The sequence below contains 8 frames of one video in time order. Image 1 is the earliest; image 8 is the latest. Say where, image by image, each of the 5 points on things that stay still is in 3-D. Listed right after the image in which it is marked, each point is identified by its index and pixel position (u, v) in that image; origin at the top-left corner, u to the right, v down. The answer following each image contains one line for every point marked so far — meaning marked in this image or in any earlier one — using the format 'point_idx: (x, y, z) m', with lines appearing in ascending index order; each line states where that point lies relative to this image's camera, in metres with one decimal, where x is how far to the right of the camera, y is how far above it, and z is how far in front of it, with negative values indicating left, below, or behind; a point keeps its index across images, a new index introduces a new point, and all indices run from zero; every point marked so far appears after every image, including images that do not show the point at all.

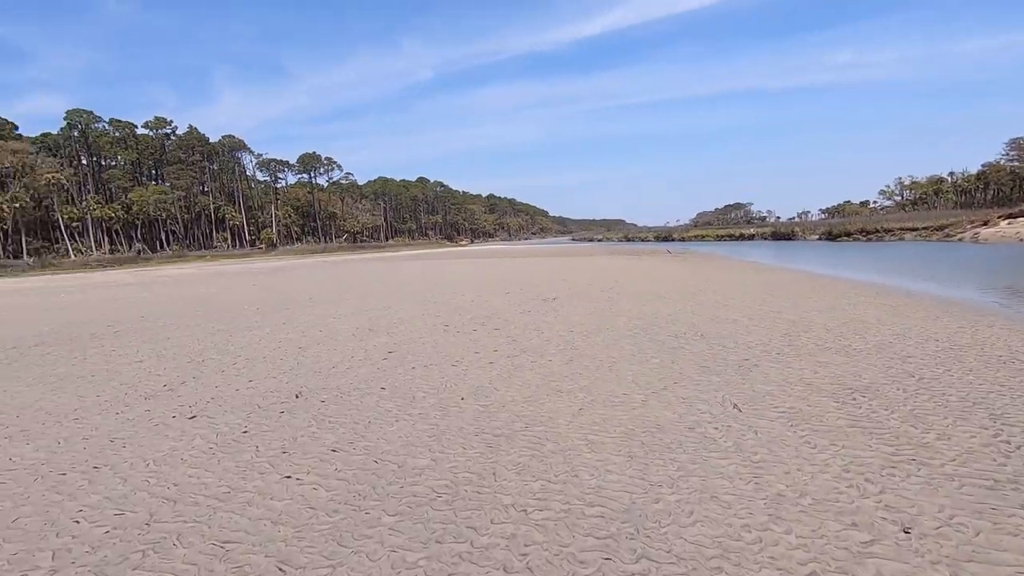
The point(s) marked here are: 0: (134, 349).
0: (-8.2, -1.3, +11.7) m
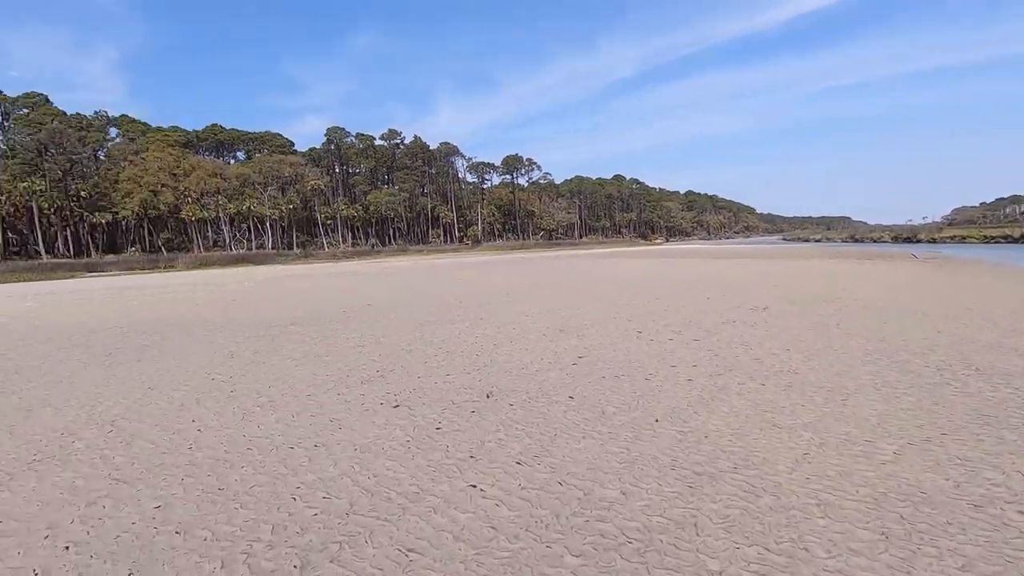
0: (-3.8, -1.1, +13.3) m
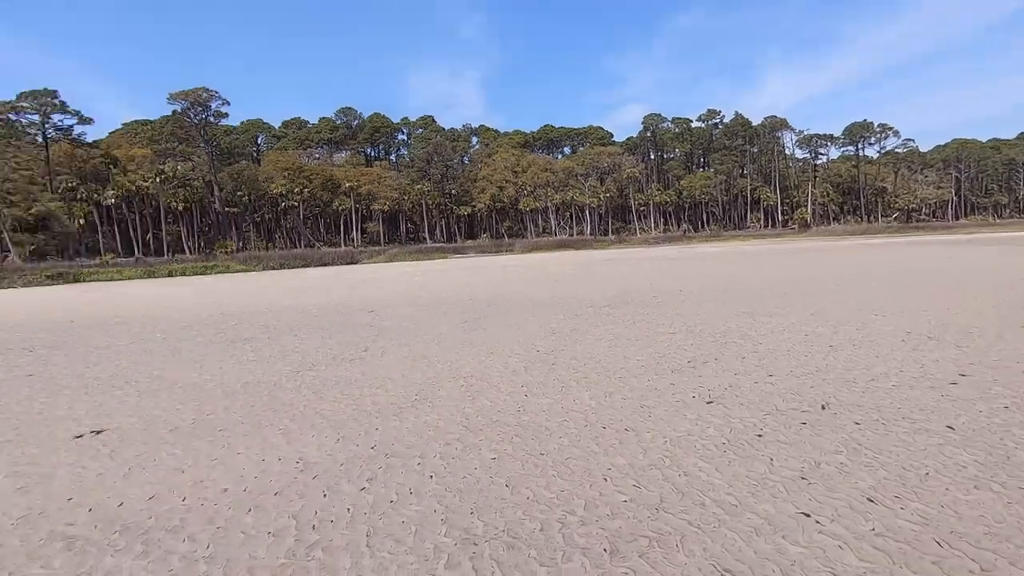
0: (+3.8, -0.8, +13.0) m
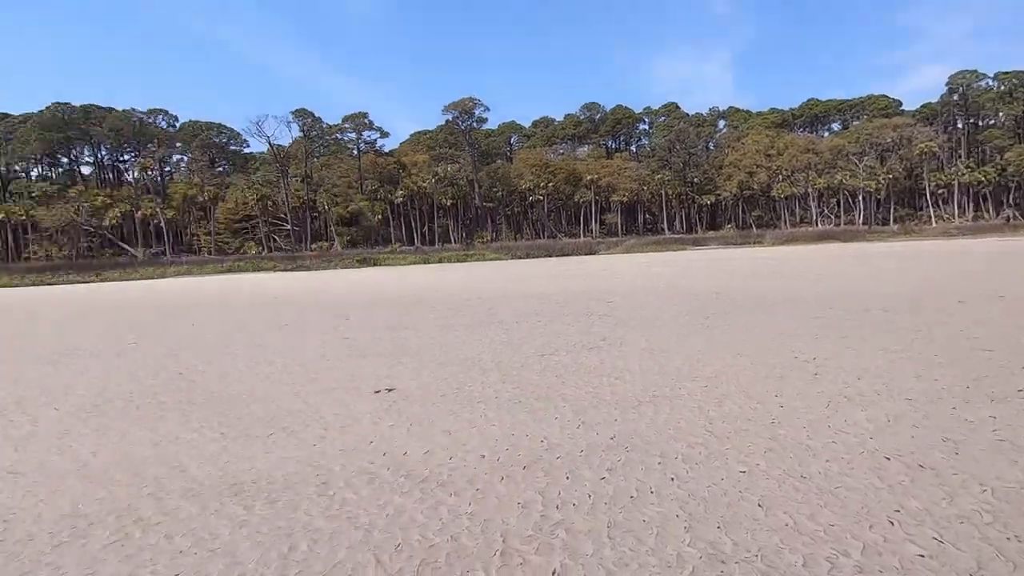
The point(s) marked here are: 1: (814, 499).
0: (+8.9, -0.9, +10.1) m
1: (+2.6, -1.8, +4.6) m
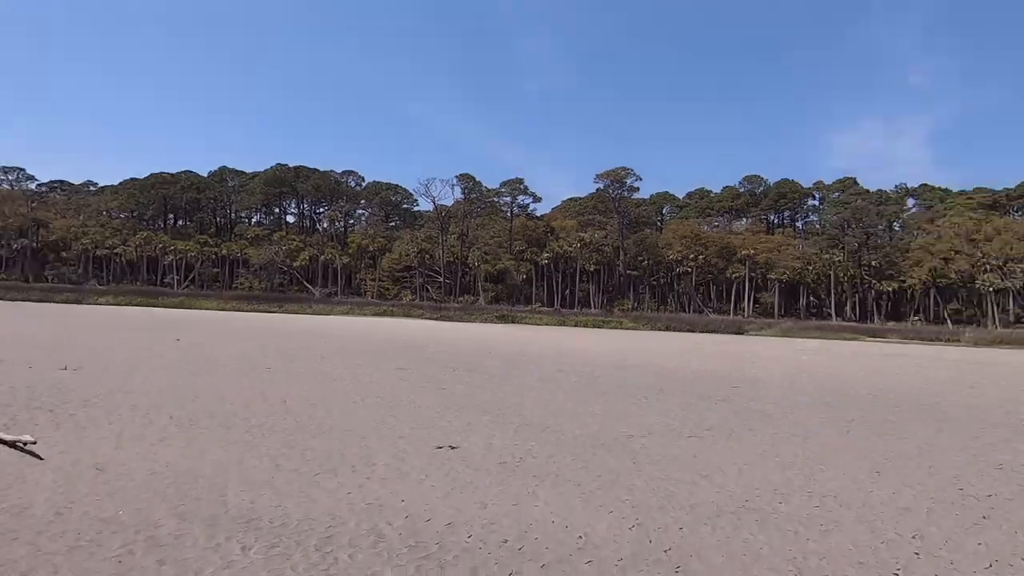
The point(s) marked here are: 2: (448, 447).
0: (+10.0, -2.8, +6.9) m
1: (+2.4, -2.4, +3.1) m
2: (-0.9, -2.4, +8.2) m
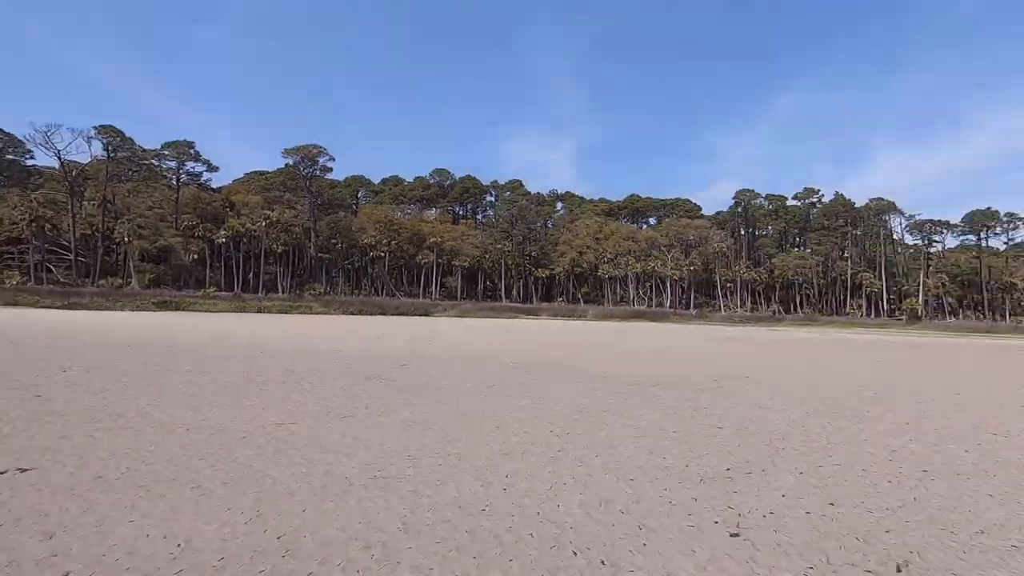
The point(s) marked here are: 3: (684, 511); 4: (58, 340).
0: (+4.2, -2.5, +10.9) m
1: (-0.3, -2.3, +3.8) m
2: (-5.8, -2.2, +6.3) m
3: (+0.2, -2.3, +5.6) m
4: (-15.6, -1.8, +18.4) m
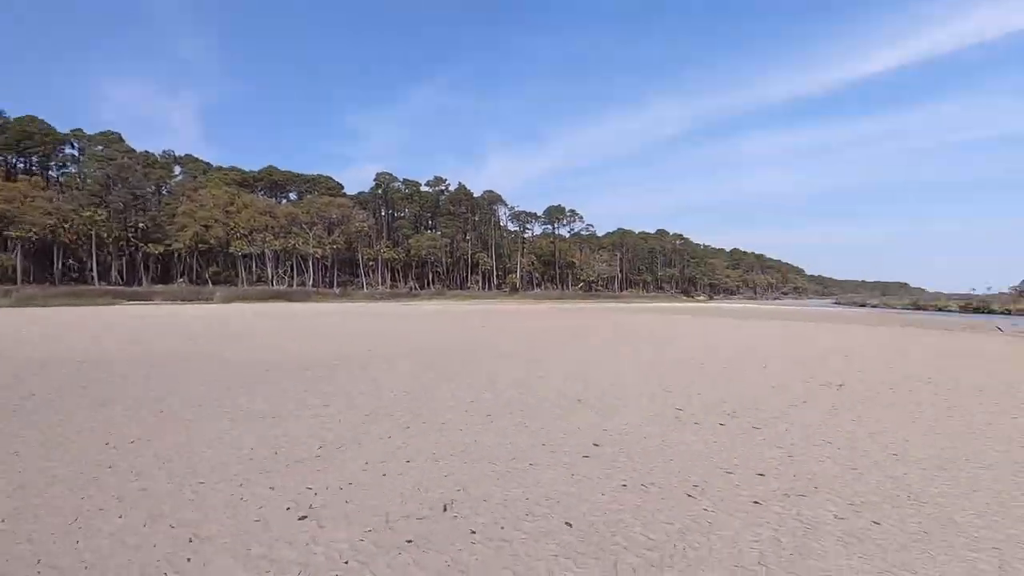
0: (-3.7, -2.0, +10.8) m
1: (-3.1, -2.2, +2.3) m
2: (-9.1, -2.1, +1.1) m
3: (-3.8, -2.1, +4.1) m
4: (-24.1, -1.6, +5.0) m
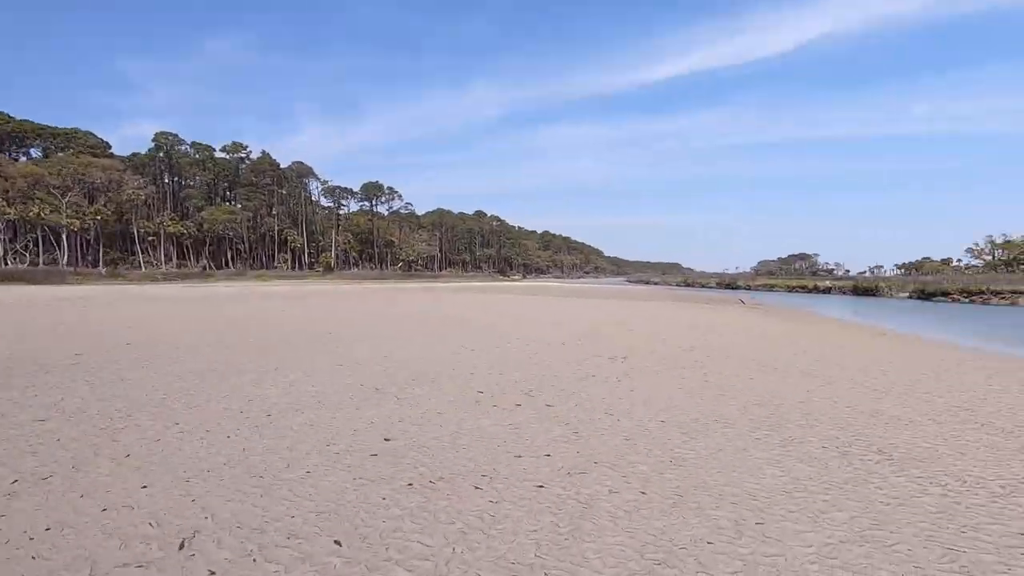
0: (-7.3, -1.8, +8.4) m
1: (-4.0, -2.2, +0.7) m
2: (-9.2, -2.2, -2.4) m
3: (-5.2, -2.1, +2.1) m
4: (-24.7, -1.7, -3.6) m
